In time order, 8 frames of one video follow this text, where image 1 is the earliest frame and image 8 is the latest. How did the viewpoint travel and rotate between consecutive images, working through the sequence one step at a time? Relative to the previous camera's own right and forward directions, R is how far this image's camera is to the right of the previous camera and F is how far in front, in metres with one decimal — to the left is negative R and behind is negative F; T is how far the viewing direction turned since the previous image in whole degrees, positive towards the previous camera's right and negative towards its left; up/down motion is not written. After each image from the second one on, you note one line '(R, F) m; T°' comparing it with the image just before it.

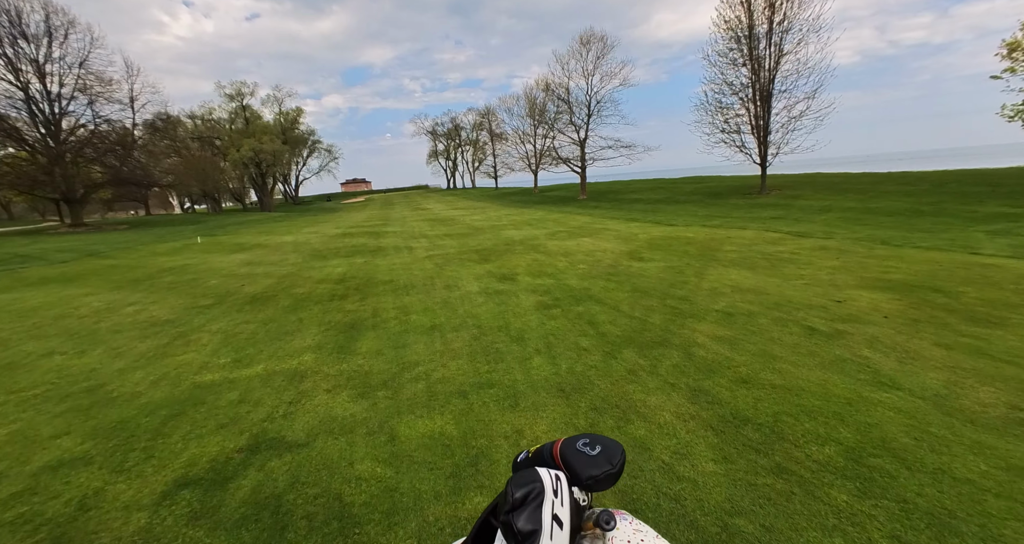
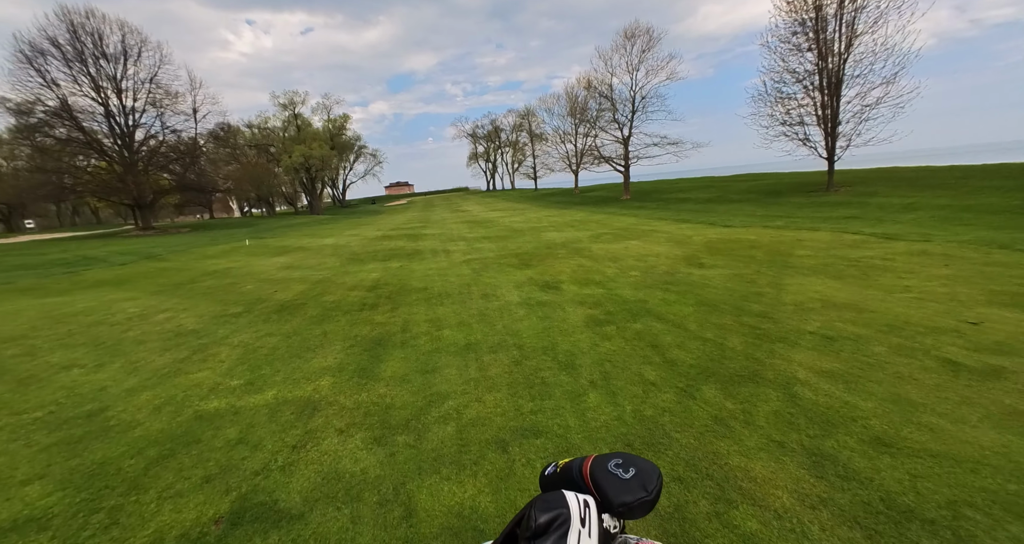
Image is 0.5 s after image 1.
(-0.1, +0.8) m; -5°
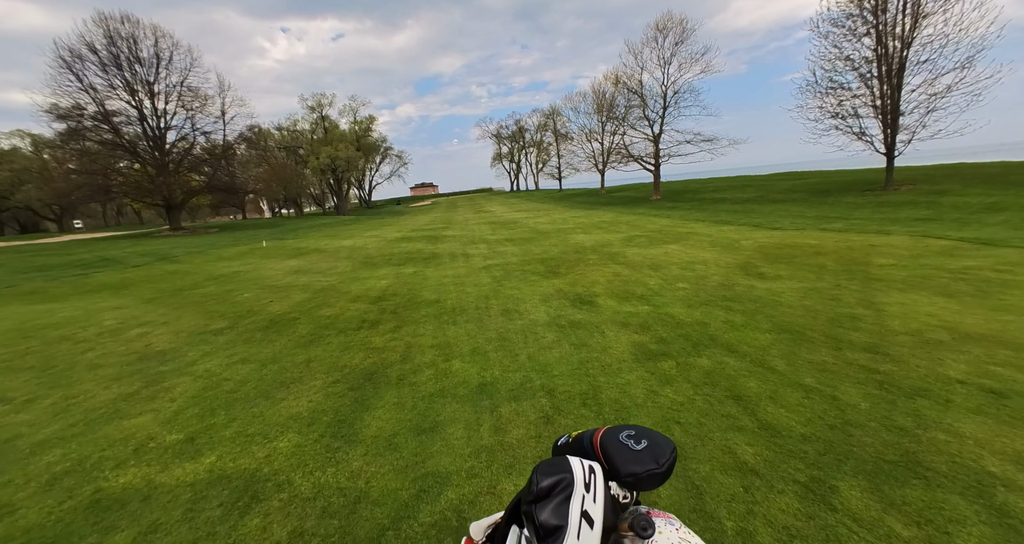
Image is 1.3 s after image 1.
(0.0, +1.2) m; -3°
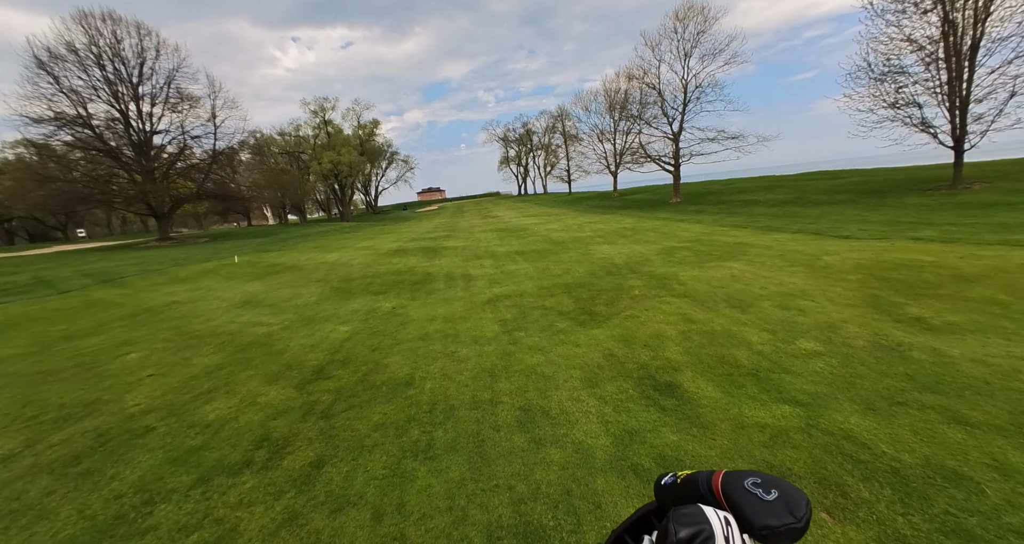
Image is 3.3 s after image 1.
(-0.1, +2.8) m; -1°
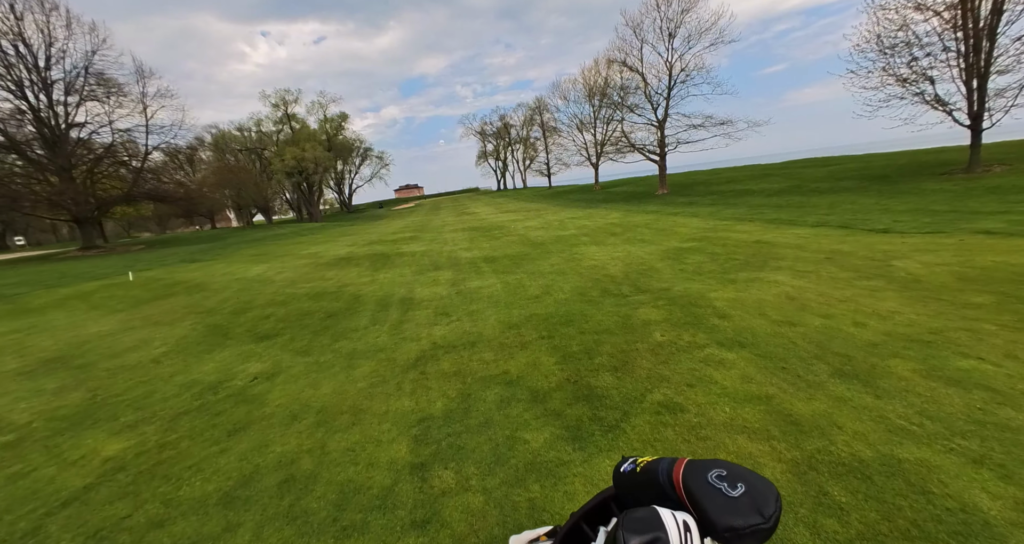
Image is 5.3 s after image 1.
(+0.4, +2.9) m; +2°
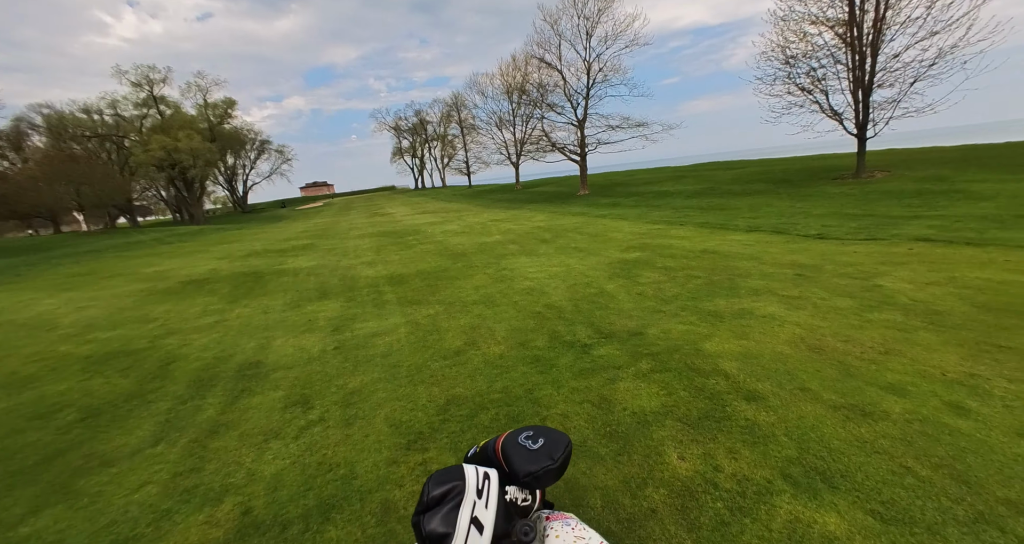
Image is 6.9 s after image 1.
(+0.2, +2.3) m; +11°
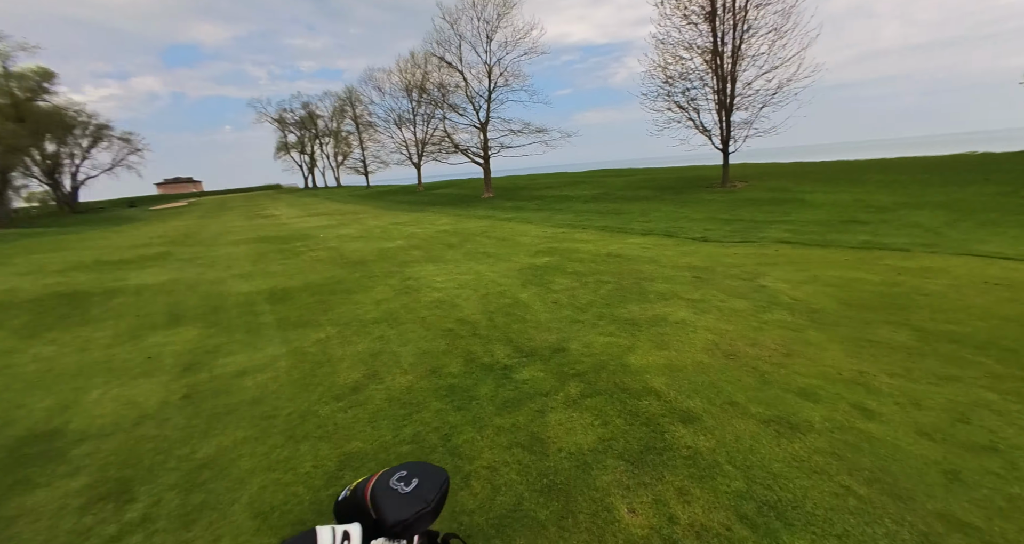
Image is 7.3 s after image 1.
(0.0, +0.6) m; +13°
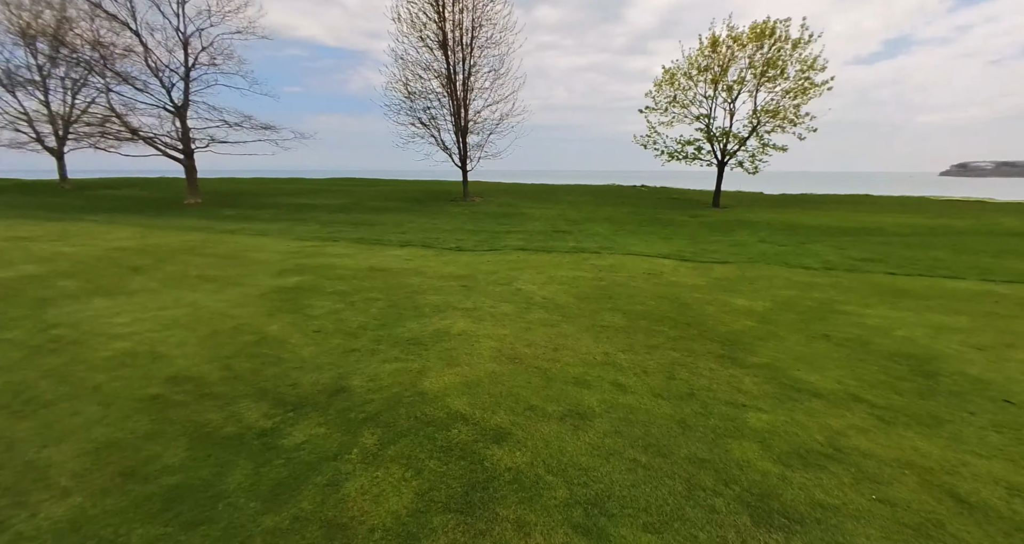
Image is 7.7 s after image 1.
(-0.2, +0.6) m; +34°
